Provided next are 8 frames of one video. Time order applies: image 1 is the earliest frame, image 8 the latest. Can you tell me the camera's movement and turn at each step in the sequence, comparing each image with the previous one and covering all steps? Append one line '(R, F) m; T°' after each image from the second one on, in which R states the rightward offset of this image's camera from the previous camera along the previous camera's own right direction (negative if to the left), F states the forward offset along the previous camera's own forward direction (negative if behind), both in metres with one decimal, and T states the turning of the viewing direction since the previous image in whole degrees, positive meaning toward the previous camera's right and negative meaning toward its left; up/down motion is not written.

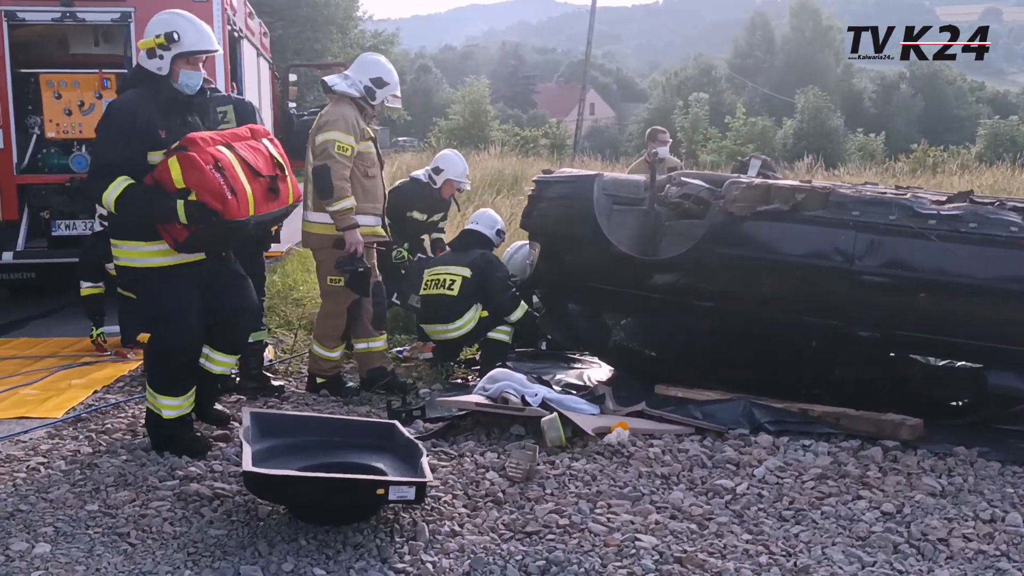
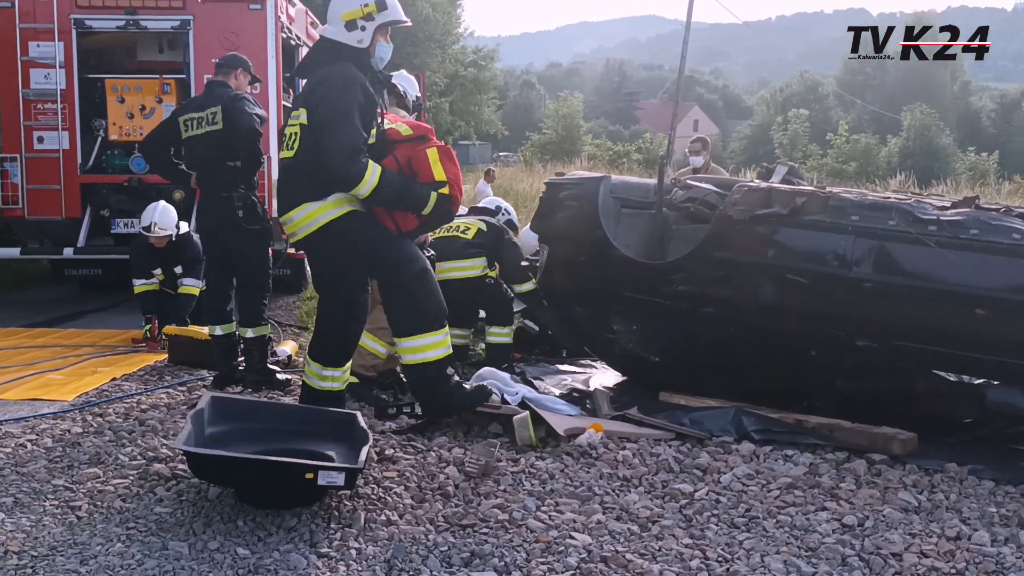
(+0.5, 0.0) m; -6°
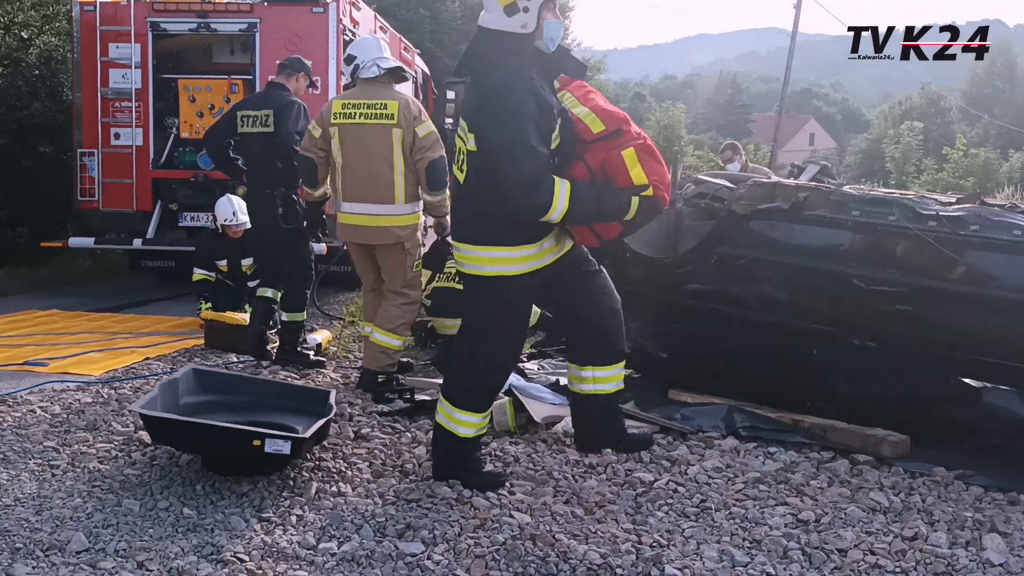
(+0.5, 0.0) m; -6°
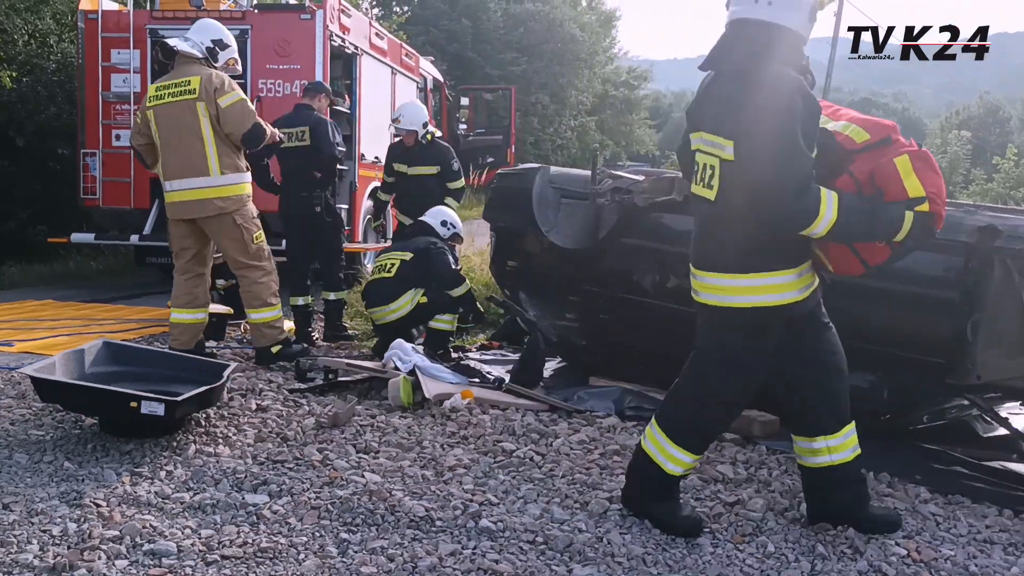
(+0.7, -0.2) m; -3°
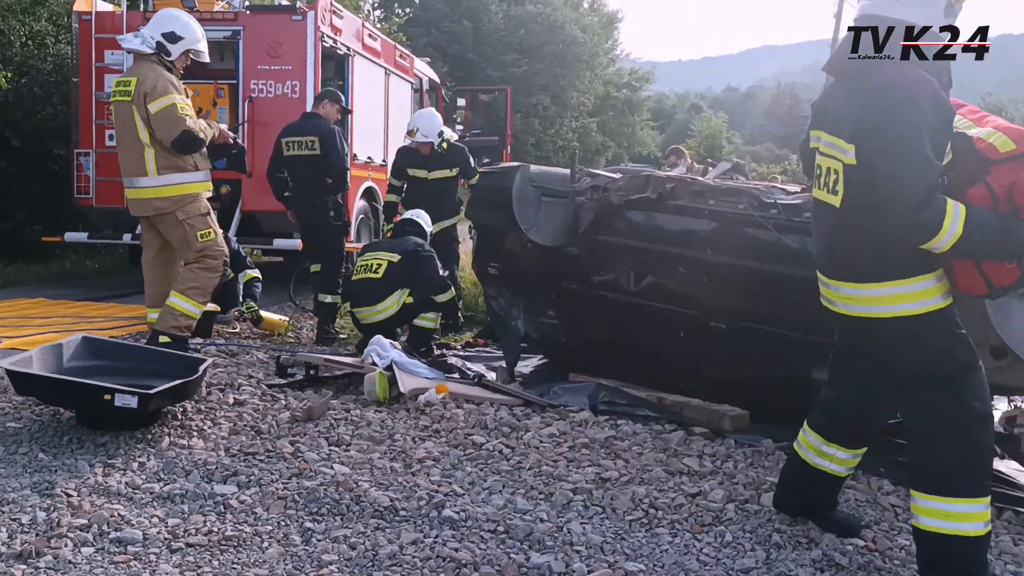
(+0.1, -0.1) m; 0°
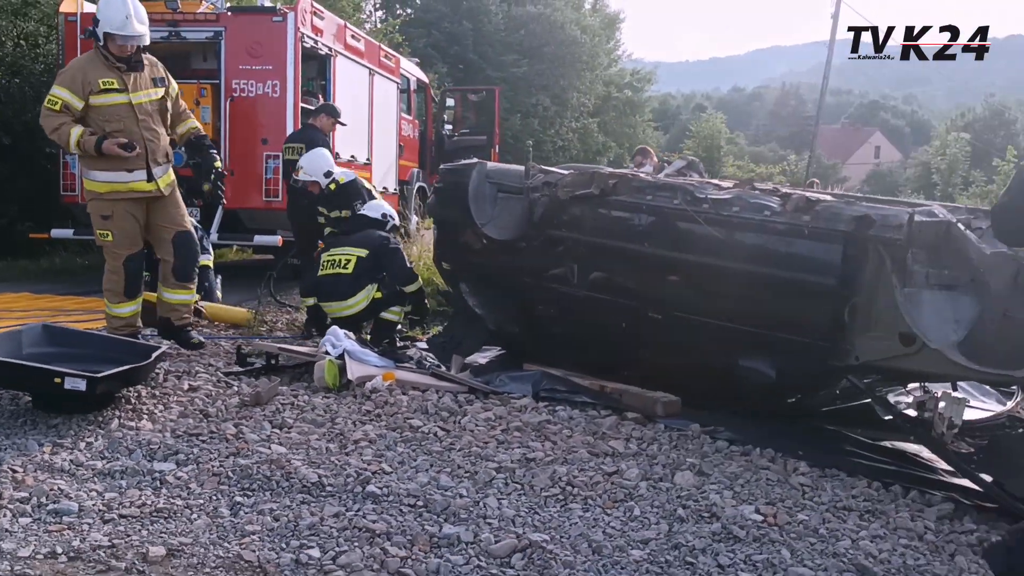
(+0.3, -0.2) m; 0°
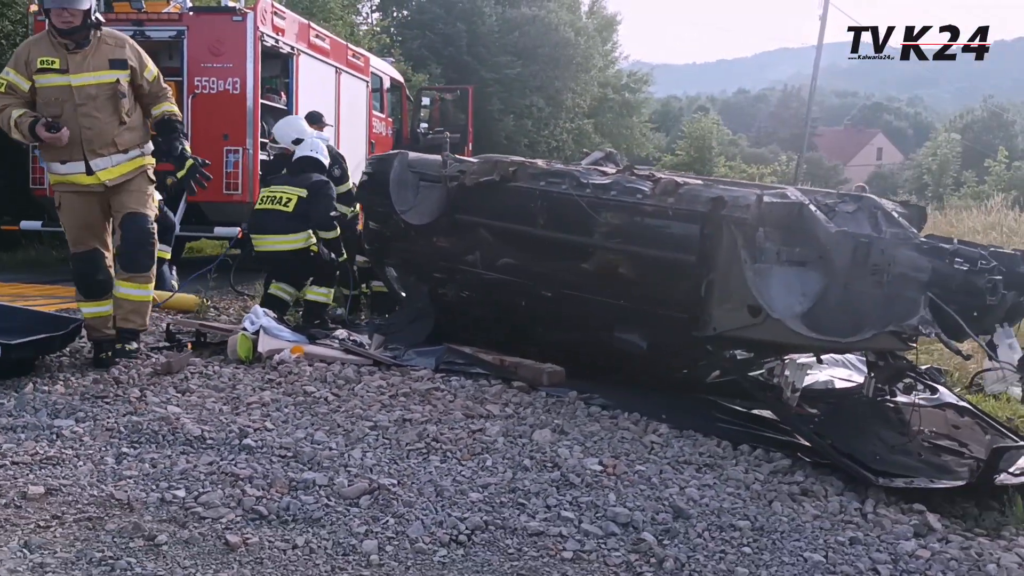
(+0.5, -0.3) m; 0°
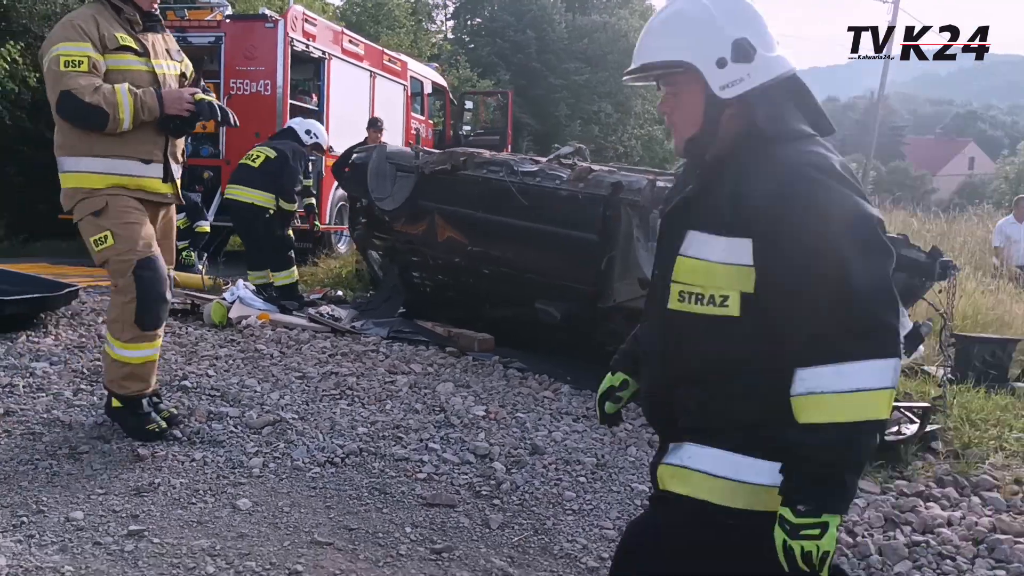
(+0.7, -0.5) m; -5°
